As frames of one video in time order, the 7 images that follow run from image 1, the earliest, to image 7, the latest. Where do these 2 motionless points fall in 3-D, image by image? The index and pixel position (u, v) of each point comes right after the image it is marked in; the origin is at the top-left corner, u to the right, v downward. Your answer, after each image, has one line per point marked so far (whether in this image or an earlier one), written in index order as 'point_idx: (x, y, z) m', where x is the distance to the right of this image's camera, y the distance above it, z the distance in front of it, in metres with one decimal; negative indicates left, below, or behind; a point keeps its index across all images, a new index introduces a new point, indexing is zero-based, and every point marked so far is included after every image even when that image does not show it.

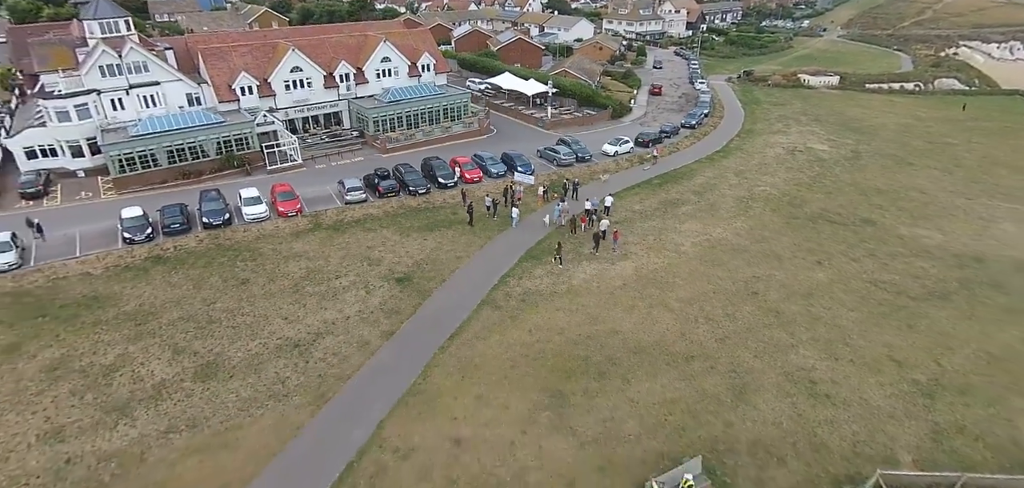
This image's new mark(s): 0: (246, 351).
0: (-8.0, -3.2, +16.8) m
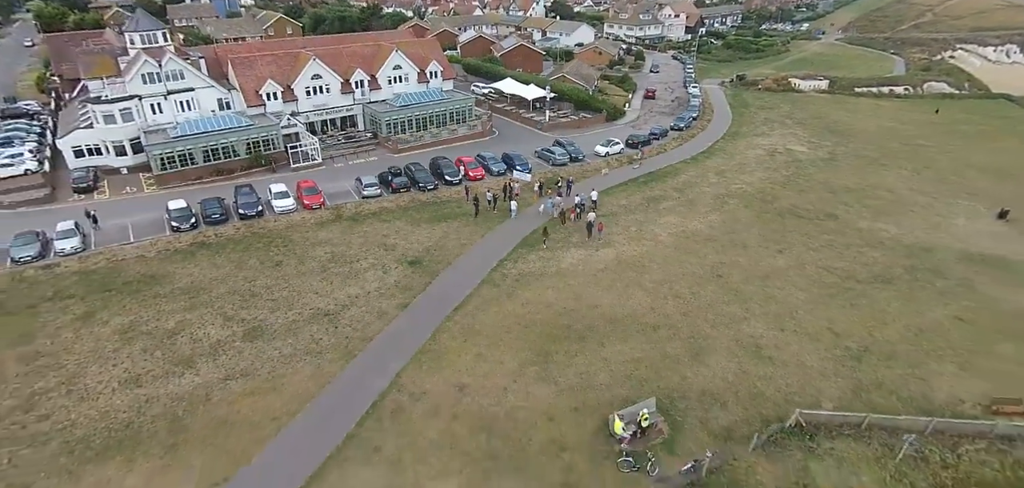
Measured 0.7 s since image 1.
0: (-8.2, -2.6, +20.0) m
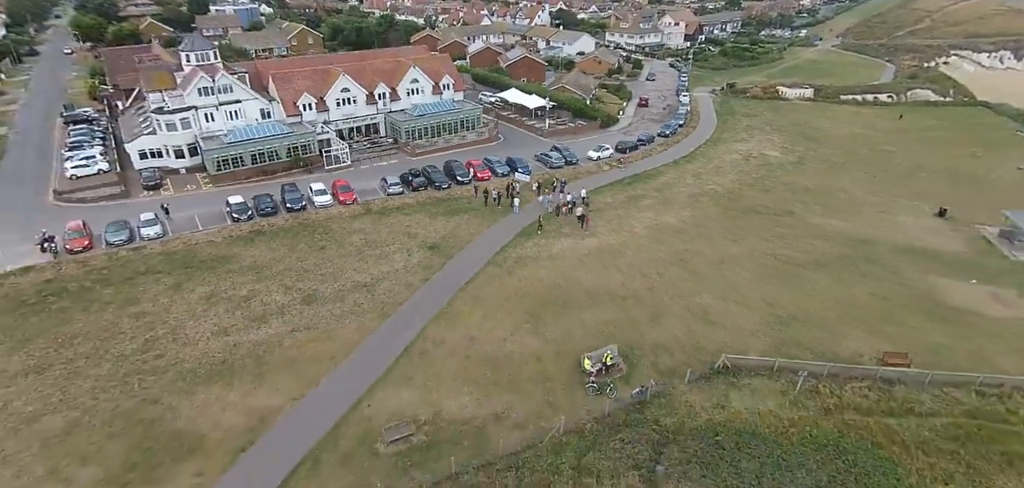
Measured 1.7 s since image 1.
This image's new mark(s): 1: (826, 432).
0: (-8.2, -2.0, +25.3) m
1: (+10.5, -6.2, +18.4) m
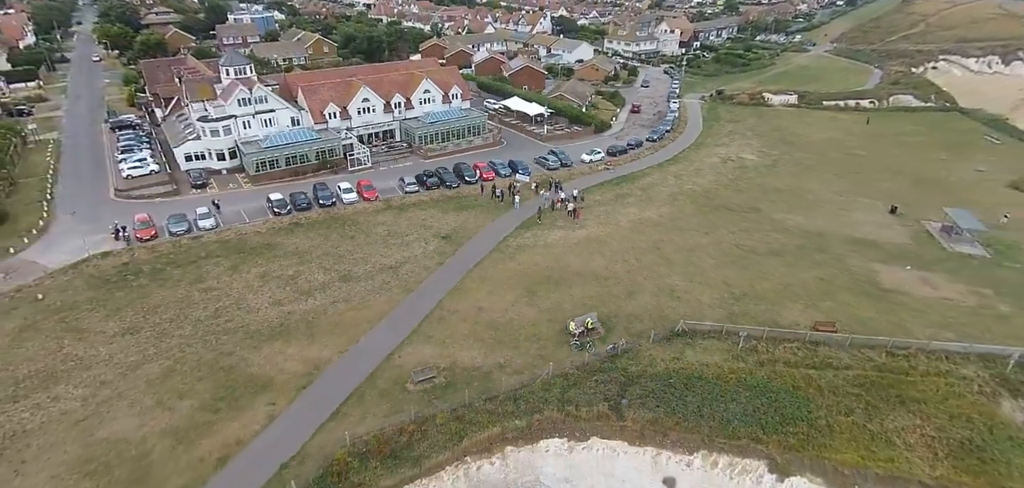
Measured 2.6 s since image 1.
0: (-8.2, -1.4, +30.5) m
1: (+10.5, -5.6, +23.4) m
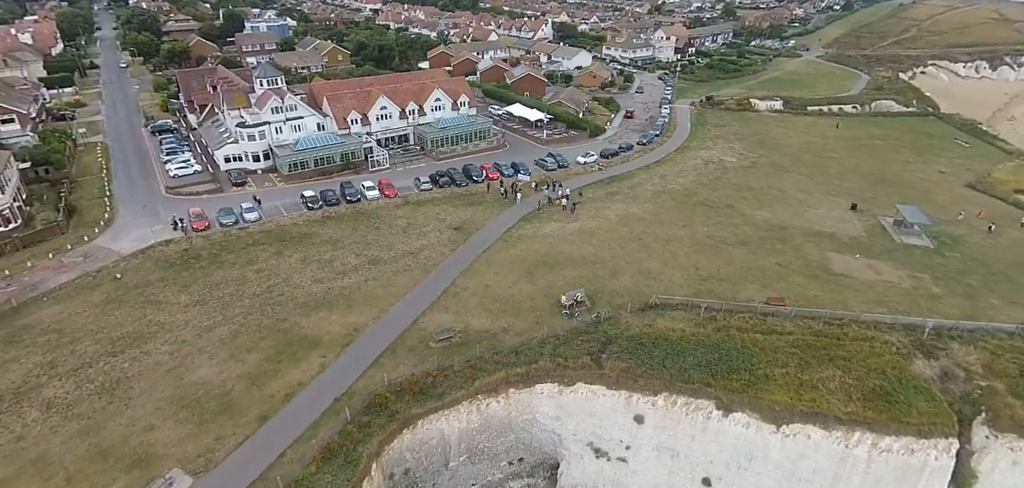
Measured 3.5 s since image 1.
0: (-8.0, -0.7, +35.9) m
1: (+10.6, -5.0, +28.8) m
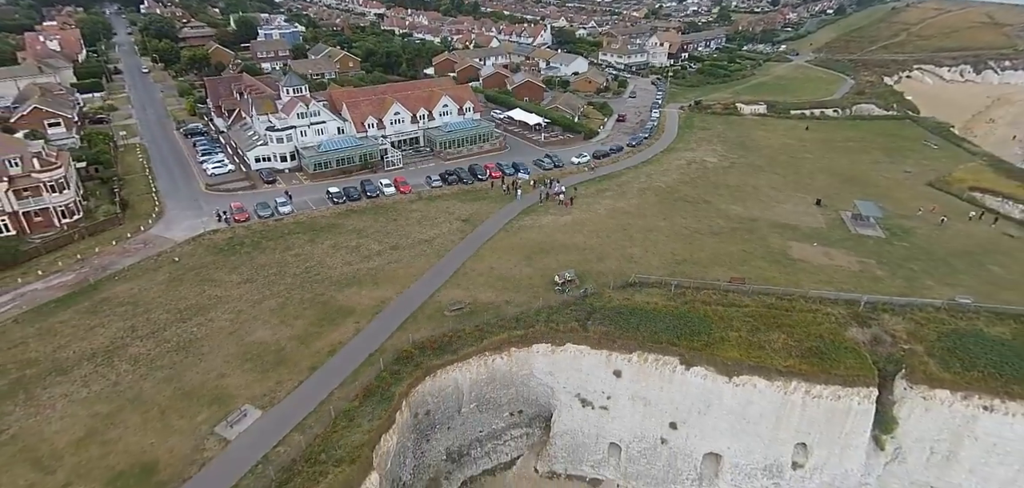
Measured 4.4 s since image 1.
0: (-8.0, +0.2, +41.7) m
1: (+10.6, -4.1, +34.5) m
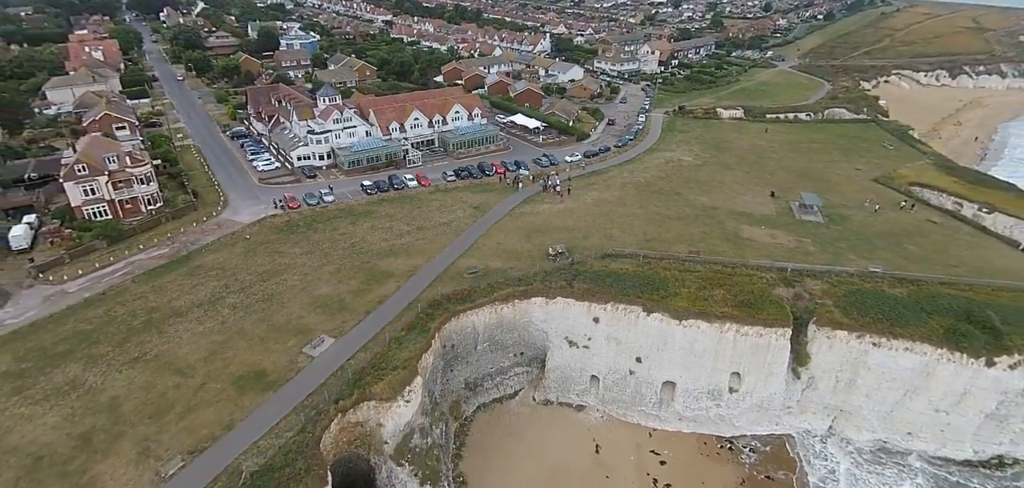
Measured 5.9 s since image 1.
0: (-7.7, +1.9, +51.8) m
1: (+10.9, -2.3, +44.6) m
